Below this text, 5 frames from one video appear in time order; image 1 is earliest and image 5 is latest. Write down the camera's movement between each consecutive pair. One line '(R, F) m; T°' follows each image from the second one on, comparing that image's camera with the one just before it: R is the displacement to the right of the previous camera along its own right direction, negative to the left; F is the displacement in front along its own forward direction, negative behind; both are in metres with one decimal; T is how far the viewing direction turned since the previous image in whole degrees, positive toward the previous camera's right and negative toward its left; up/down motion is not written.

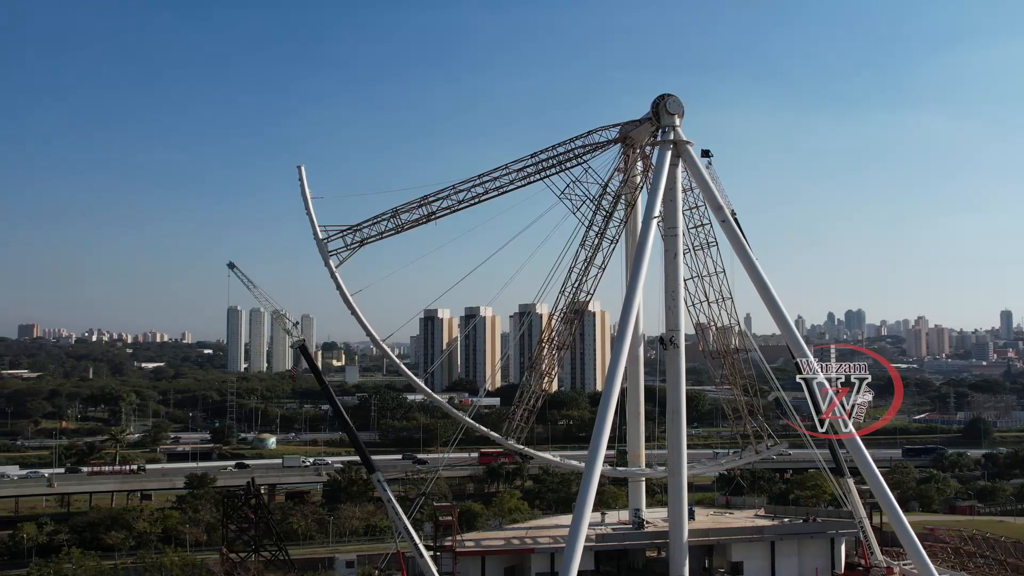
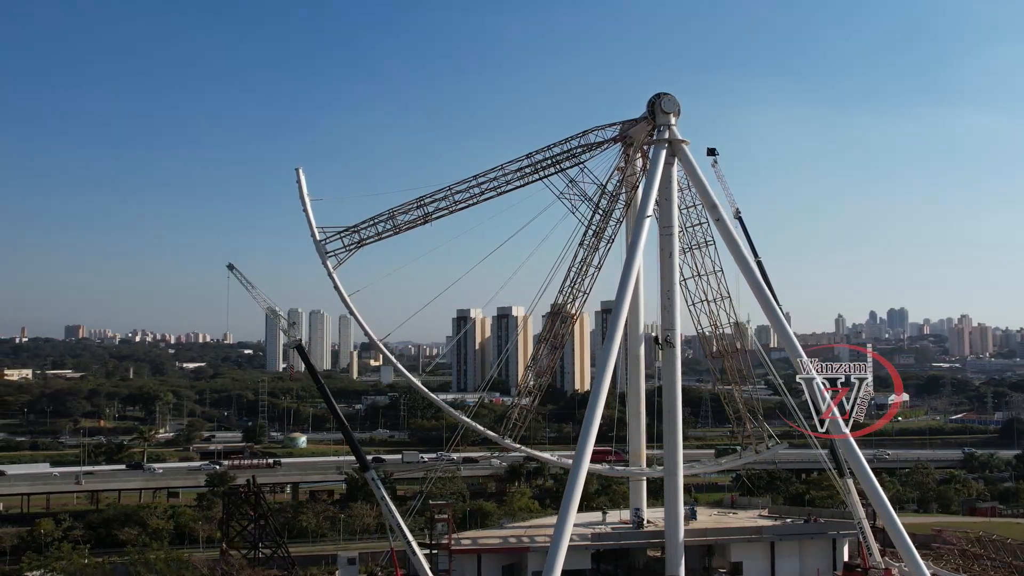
(+0.9, -0.1) m; -2°
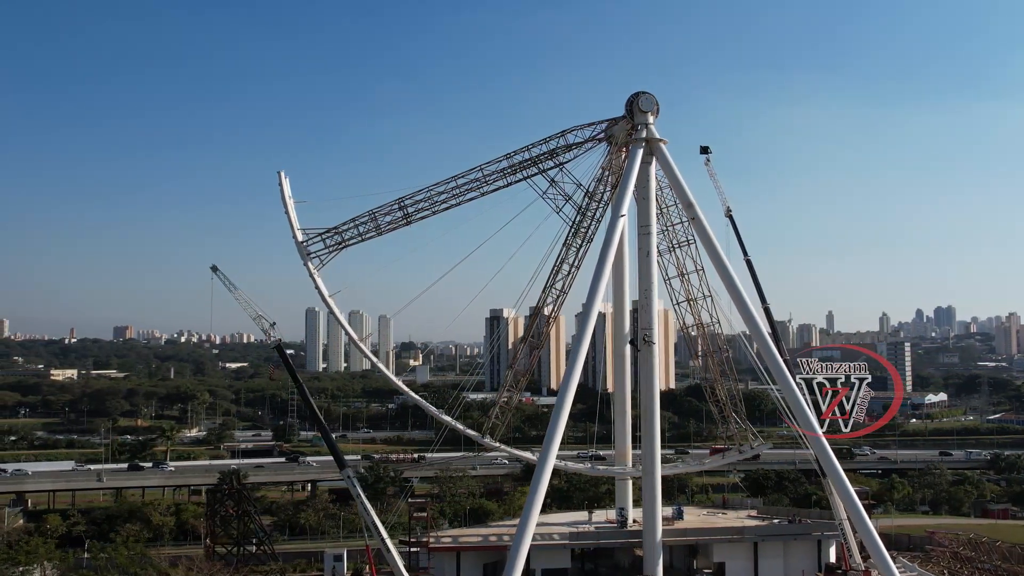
(+1.4, -0.1) m; -2°
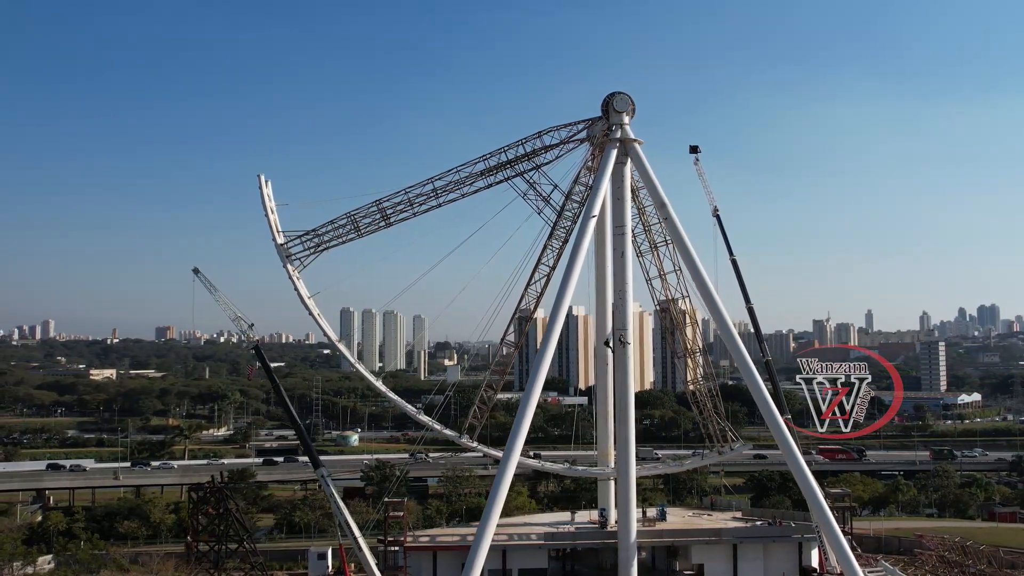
(+1.4, -0.1) m; -2°
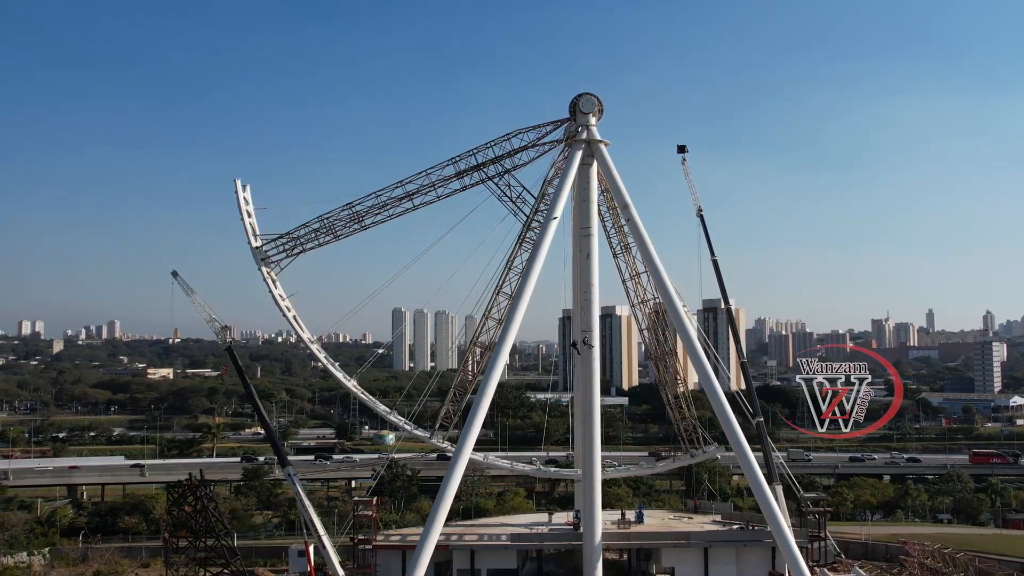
(+2.0, 0.0) m; -3°
